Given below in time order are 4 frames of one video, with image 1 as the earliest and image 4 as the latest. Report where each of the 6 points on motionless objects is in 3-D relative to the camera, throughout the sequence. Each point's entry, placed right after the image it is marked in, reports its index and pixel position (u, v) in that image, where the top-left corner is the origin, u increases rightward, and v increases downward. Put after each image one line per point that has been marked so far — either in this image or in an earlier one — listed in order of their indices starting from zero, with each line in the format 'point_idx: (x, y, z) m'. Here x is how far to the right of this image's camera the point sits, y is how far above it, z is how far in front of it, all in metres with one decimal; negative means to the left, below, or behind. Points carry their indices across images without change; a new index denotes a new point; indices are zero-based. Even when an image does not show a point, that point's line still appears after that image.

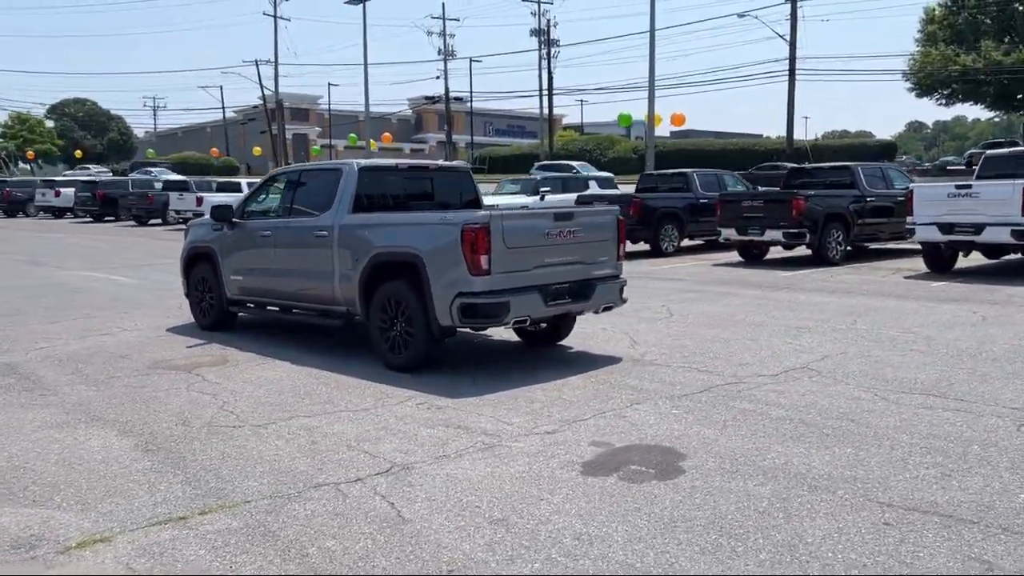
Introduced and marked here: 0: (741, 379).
0: (+2.3, -0.9, +8.8) m
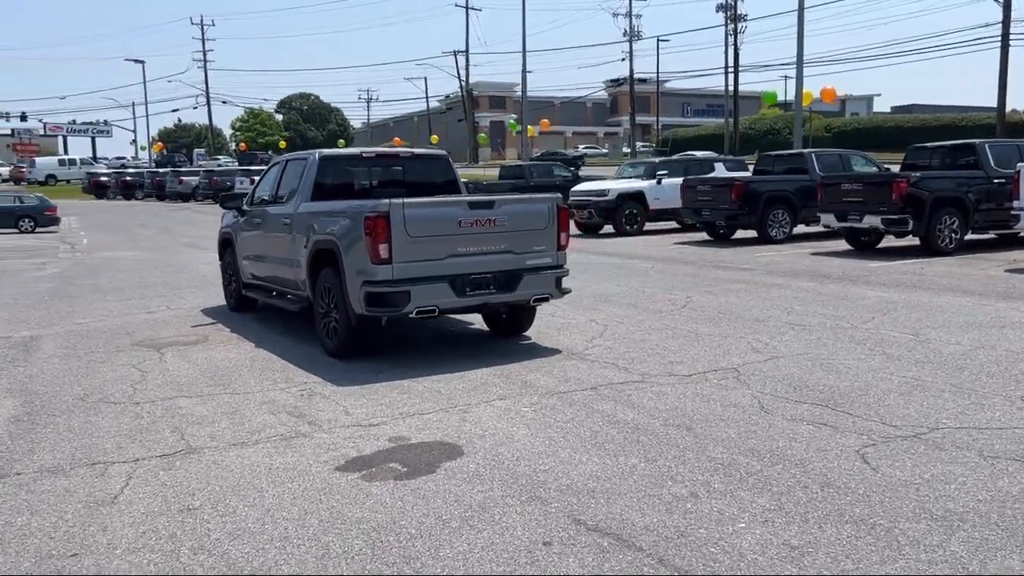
0: (+1.2, -0.9, +8.2) m
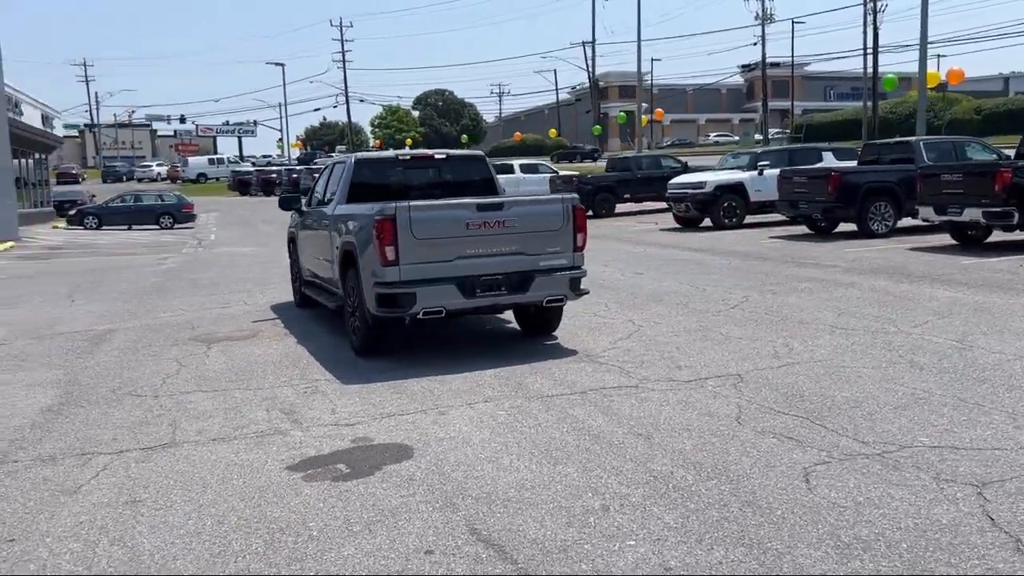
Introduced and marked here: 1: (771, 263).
0: (+1.2, -0.9, +8.1) m
1: (+5.3, +0.5, +17.7) m
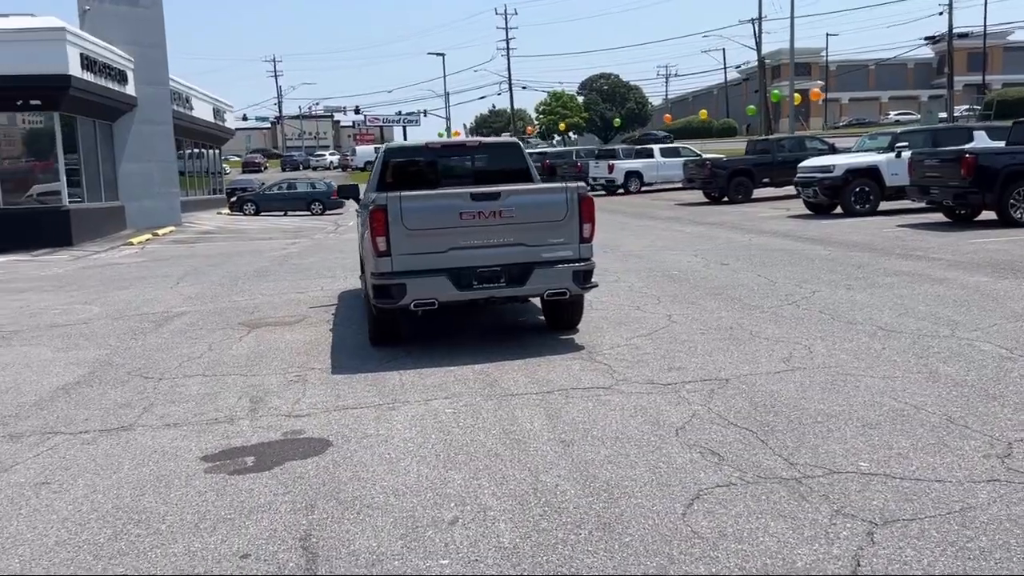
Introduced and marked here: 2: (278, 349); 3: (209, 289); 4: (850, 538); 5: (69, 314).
0: (+0.9, -0.9, +7.6) m
1: (+6.8, +0.6, +16.2) m
2: (-2.7, -0.7, +10.1) m
3: (-5.9, 0.0, +16.8) m
4: (+1.7, -1.2, +4.2) m
5: (-7.3, -0.4, +14.2) m
